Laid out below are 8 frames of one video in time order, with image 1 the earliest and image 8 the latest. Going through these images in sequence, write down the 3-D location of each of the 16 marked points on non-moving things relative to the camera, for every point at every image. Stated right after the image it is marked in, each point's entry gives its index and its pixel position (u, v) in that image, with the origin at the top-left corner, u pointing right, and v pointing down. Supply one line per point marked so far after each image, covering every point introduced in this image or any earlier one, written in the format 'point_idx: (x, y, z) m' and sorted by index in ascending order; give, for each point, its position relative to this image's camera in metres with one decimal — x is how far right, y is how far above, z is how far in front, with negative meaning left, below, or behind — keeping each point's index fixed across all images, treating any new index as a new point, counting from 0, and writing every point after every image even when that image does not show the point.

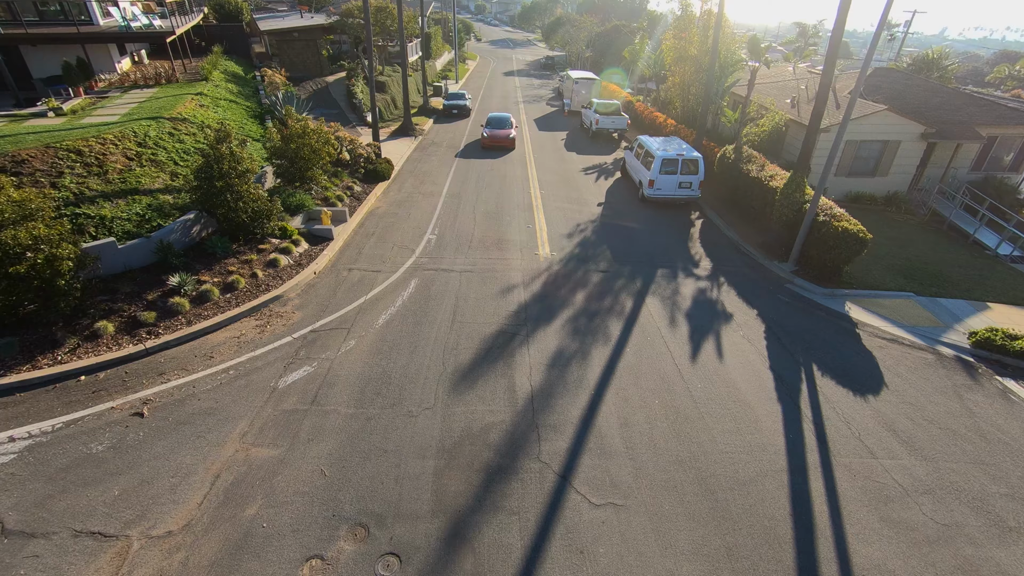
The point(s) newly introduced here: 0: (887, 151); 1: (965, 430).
0: (+11.2, +4.1, +15.2) m
1: (+6.4, -2.0, +7.1) m
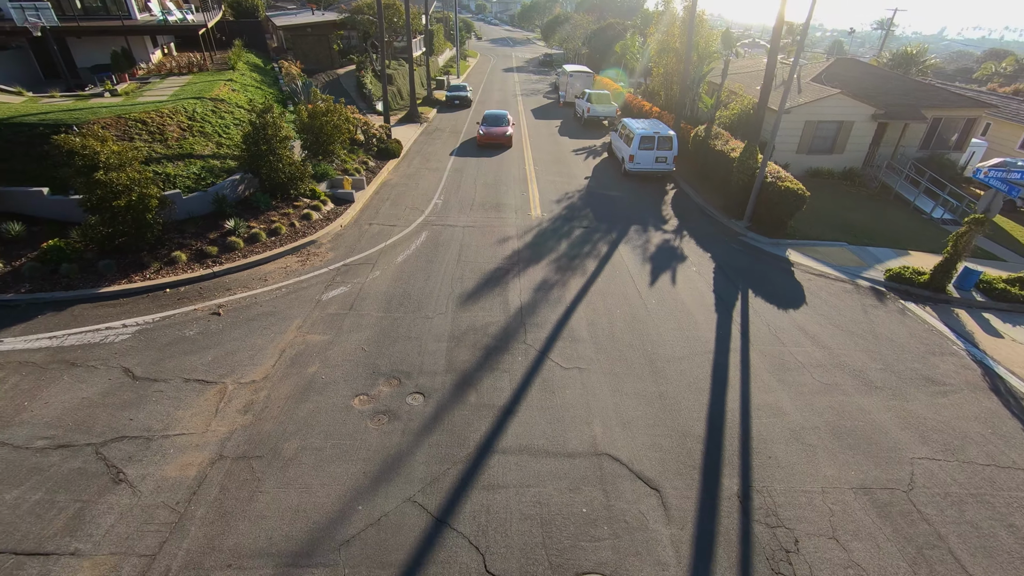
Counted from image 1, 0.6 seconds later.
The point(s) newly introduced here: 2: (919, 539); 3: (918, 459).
0: (+11.1, +5.3, +17.2) m
1: (+6.3, -0.8, +9.1) m
2: (+4.3, -2.7, +5.4) m
3: (+5.1, -2.2, +6.4) m
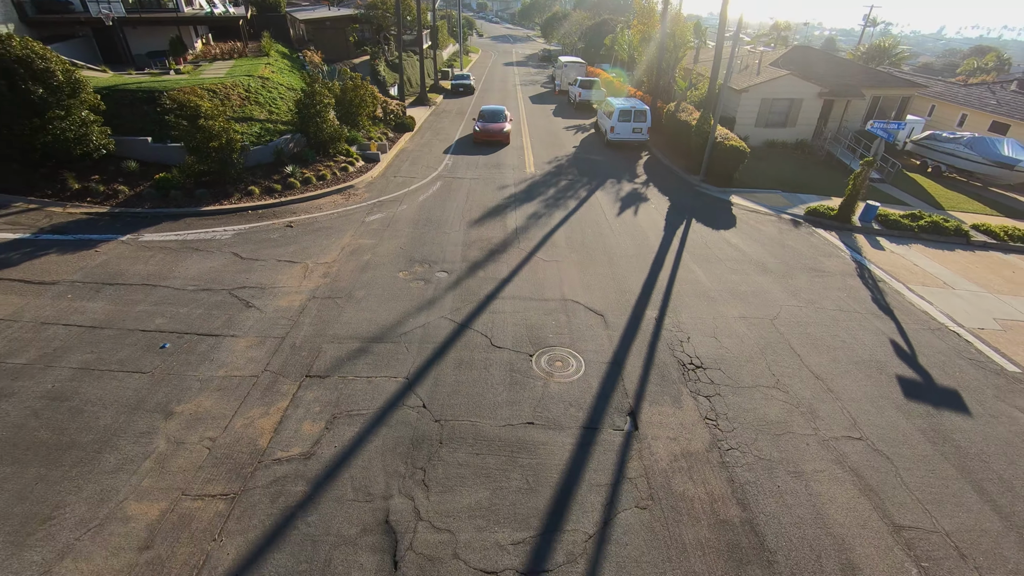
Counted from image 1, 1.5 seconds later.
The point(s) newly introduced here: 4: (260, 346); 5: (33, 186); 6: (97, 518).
0: (+11.1, +7.1, +20.1) m
1: (+6.2, +1.1, +12.0) m
2: (+4.2, -0.8, +8.4) m
3: (+5.0, -0.3, +9.3) m
4: (-3.8, -0.9, +7.7) m
5: (-10.6, +2.2, +11.4) m
6: (-4.2, -2.3, +5.2) m
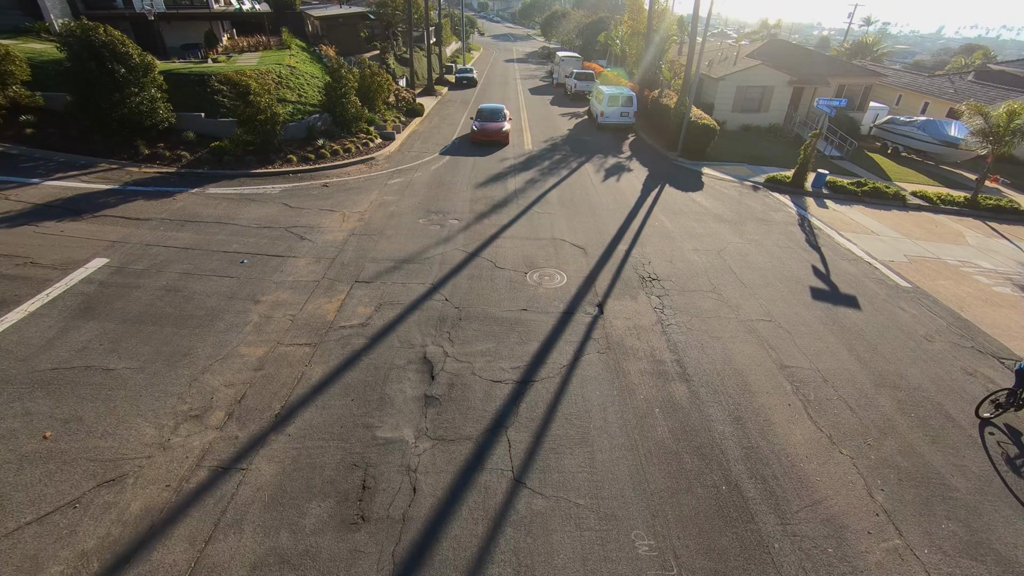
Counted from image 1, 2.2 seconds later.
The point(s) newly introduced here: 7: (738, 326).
0: (+11.1, +8.5, +22.3) m
1: (+6.2, +2.4, +14.2) m
2: (+4.2, +0.5, +10.6) m
3: (+5.0, +1.0, +11.5) m
4: (-3.8, +0.5, +9.9) m
5: (-10.6, +3.6, +13.6) m
6: (-4.2, -0.9, +7.4) m
7: (+3.8, -0.7, +8.4) m
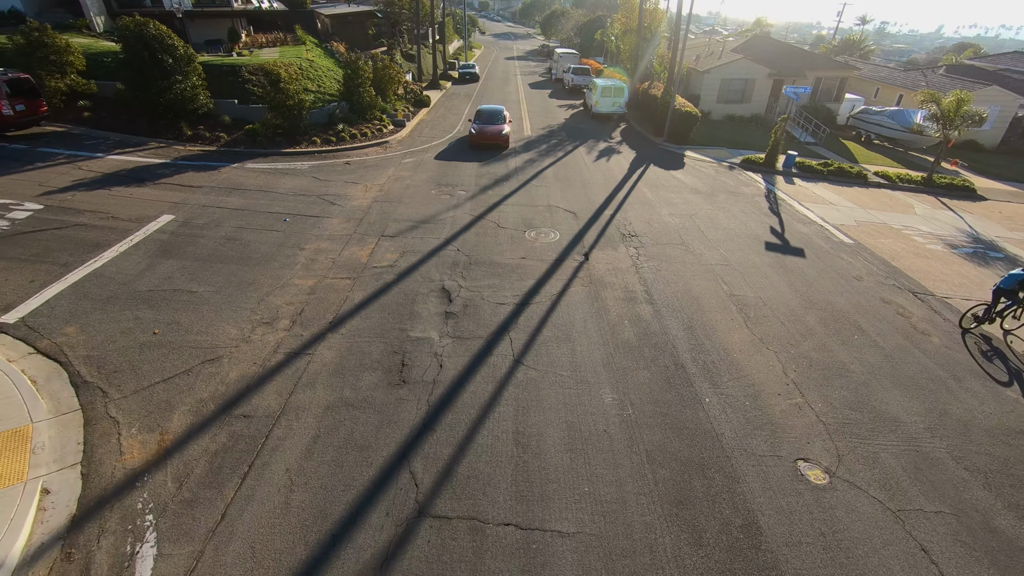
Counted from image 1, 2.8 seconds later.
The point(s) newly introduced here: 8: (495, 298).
0: (+11.1, +9.5, +24.1) m
1: (+6.2, +3.5, +16.0) m
2: (+4.2, +1.5, +12.3) m
3: (+5.0, +2.0, +13.3) m
4: (-3.8, +1.5, +11.7) m
5: (-10.6, +4.7, +15.4) m
6: (-4.2, +0.1, +9.2) m
7: (+3.8, +0.4, +10.2) m
8: (-0.3, -0.2, +9.1) m
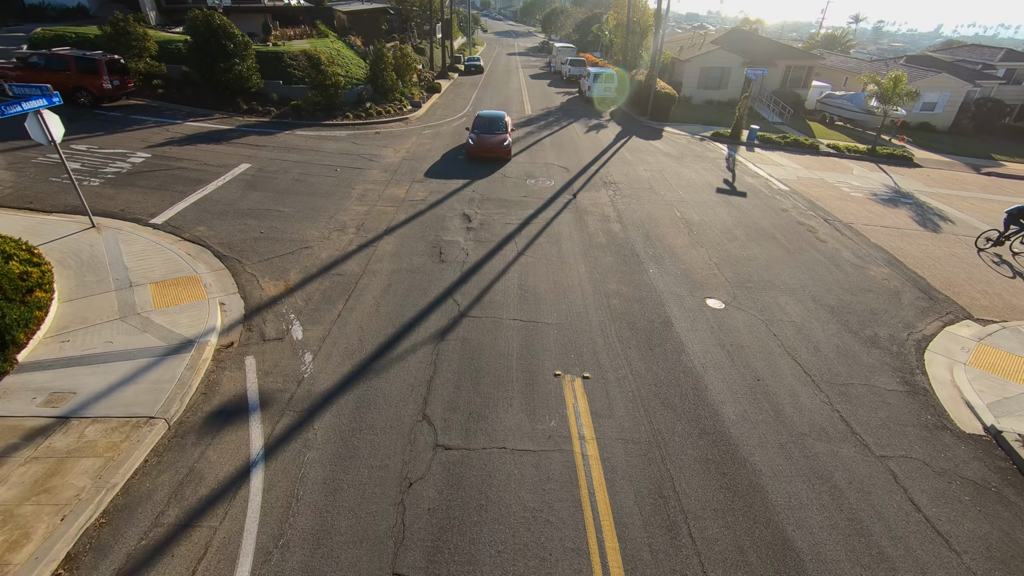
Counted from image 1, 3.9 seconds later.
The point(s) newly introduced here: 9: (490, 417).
0: (+11.2, +11.4, +27.0) m
1: (+6.3, +5.3, +19.0) m
2: (+4.3, +3.4, +15.3) m
3: (+5.2, +3.9, +16.3) m
4: (-3.7, +3.3, +14.7) m
5: (-10.4, +6.5, +18.4) m
6: (-4.1, +1.9, +12.2) m
7: (+3.9, +2.2, +13.2) m
8: (-0.2, +1.6, +12.1) m
9: (-0.3, -1.6, +6.2) m
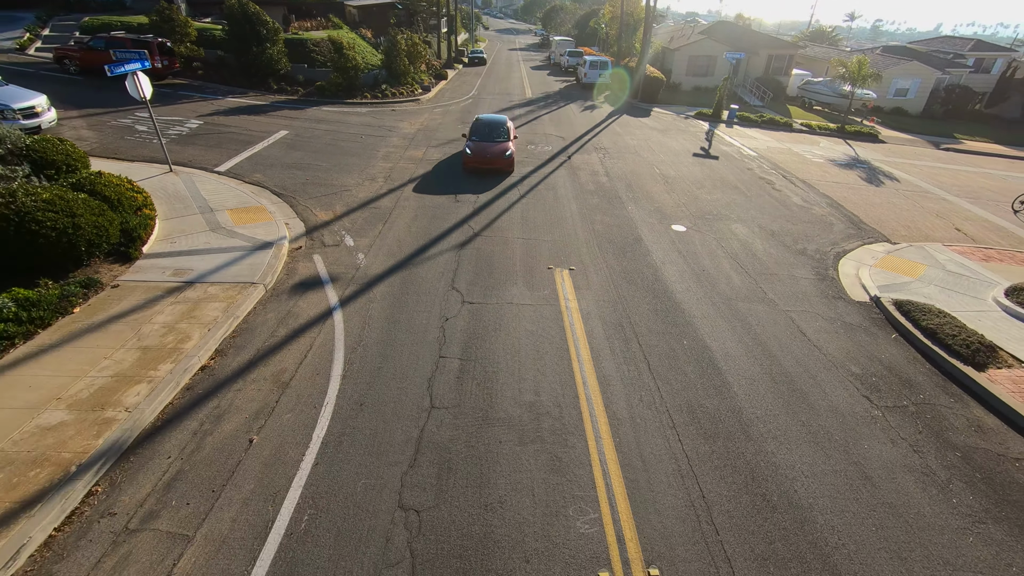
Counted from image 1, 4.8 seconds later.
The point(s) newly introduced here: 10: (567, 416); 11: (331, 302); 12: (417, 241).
0: (+11.4, +12.9, +29.2) m
1: (+6.4, +6.8, +21.1) m
2: (+4.4, +4.9, +17.5) m
3: (+5.3, +5.4, +18.4) m
4: (-3.6, +4.9, +16.9) m
5: (-10.3, +8.1, +20.6) m
6: (-4.0, +3.5, +14.3) m
7: (+4.0, +3.8, +15.4) m
8: (-0.1, +3.2, +14.2) m
9: (-0.2, 0.0, +8.3) m
10: (+0.6, -1.4, +5.6) m
11: (-2.8, -0.2, +7.8) m
12: (-1.9, +0.9, +10.0) m
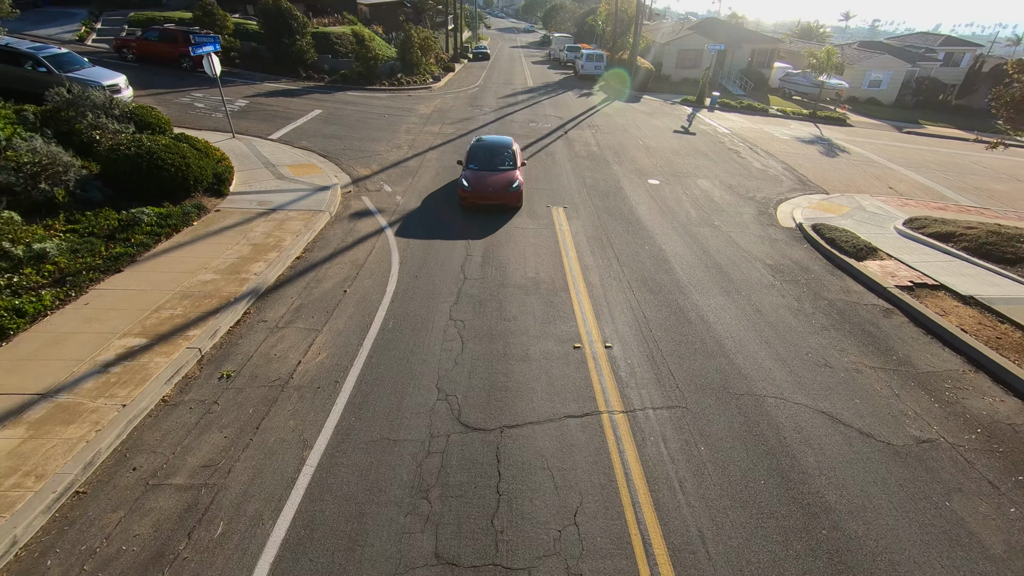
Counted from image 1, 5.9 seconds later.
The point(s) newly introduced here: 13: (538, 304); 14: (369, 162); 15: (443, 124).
0: (+11.5, +14.4, +31.6) m
1: (+6.6, +8.3, +23.6) m
2: (+4.6, +6.4, +19.9) m
3: (+5.4, +6.9, +20.9) m
4: (-3.4, +6.4, +19.3) m
5: (-10.2, +9.6, +23.0) m
6: (-3.8, +5.0, +16.8) m
7: (+4.1, +5.3, +17.8) m
8: (0.0, +4.7, +16.7) m
9: (-0.1, +1.5, +10.7) m
10: (+0.7, +0.1, +8.0) m
11: (-2.6, +1.3, +10.2) m
12: (-1.7, +2.4, +12.4) m
13: (+0.4, -0.2, +7.3) m
14: (-4.0, +3.5, +14.2) m
15: (-2.5, +6.0, +18.6) m
